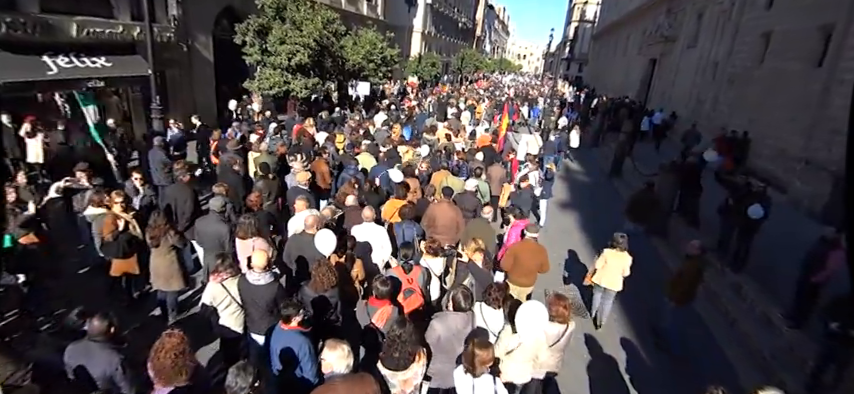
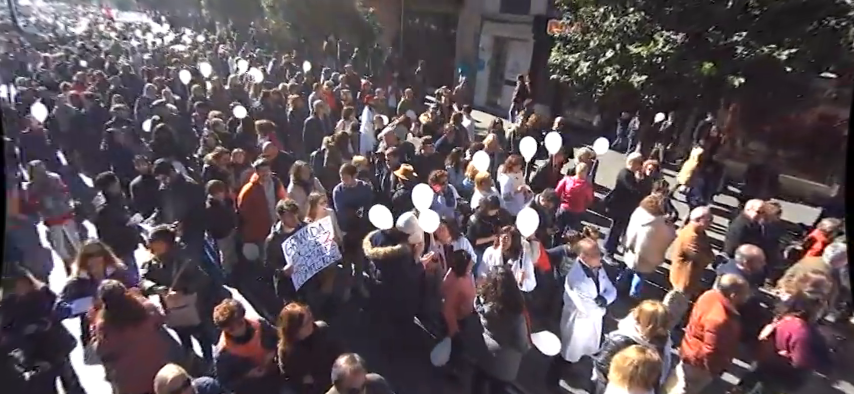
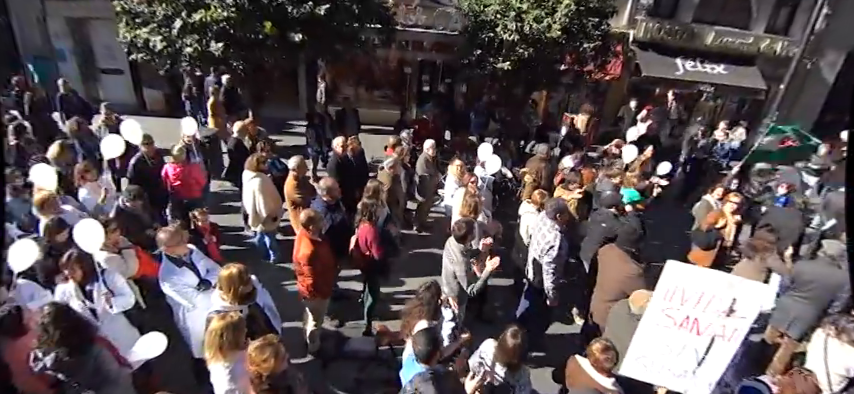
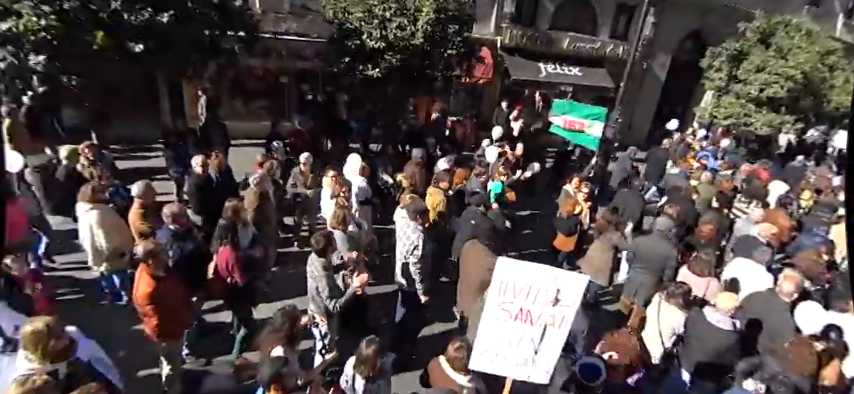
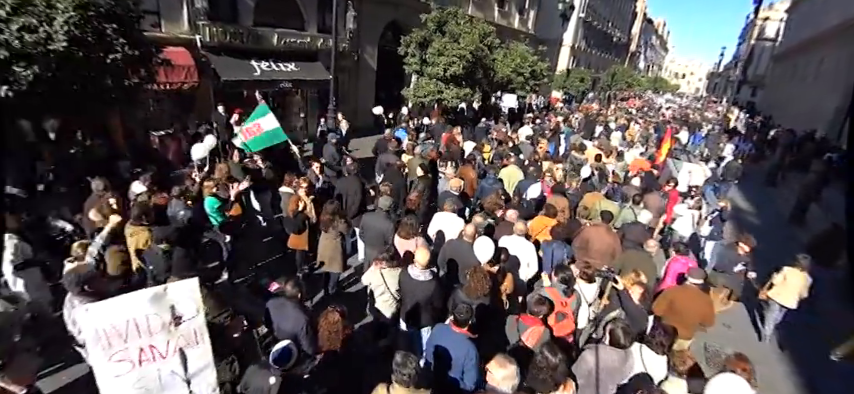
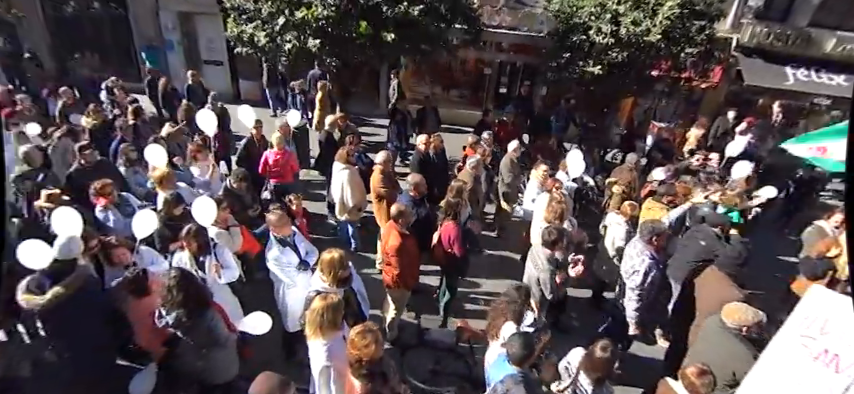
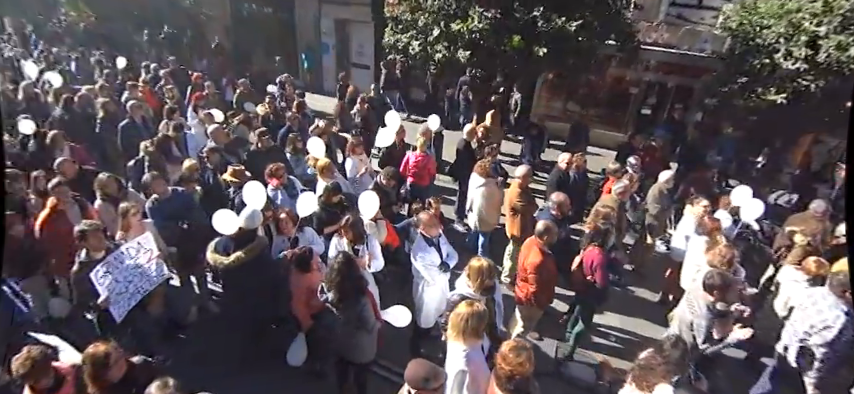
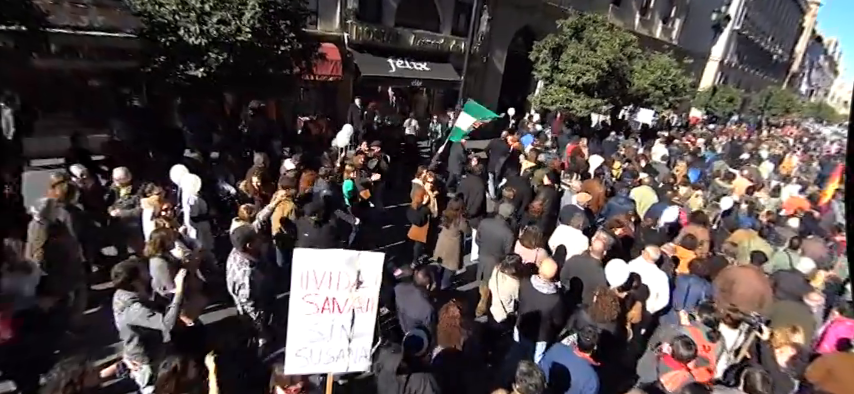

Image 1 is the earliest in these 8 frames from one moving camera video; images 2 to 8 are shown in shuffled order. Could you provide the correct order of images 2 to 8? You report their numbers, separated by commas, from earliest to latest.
5, 8, 4, 3, 6, 7, 2
